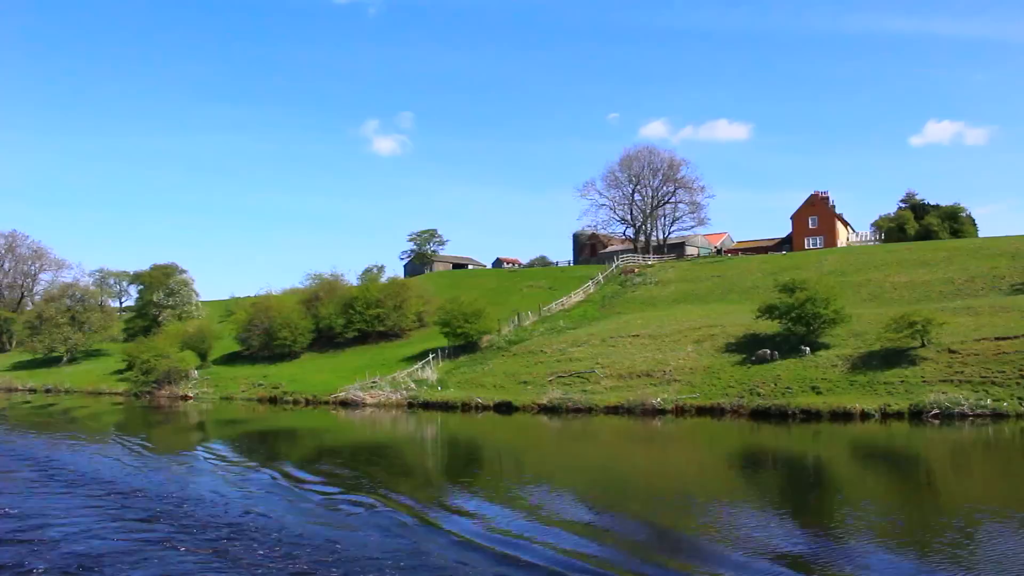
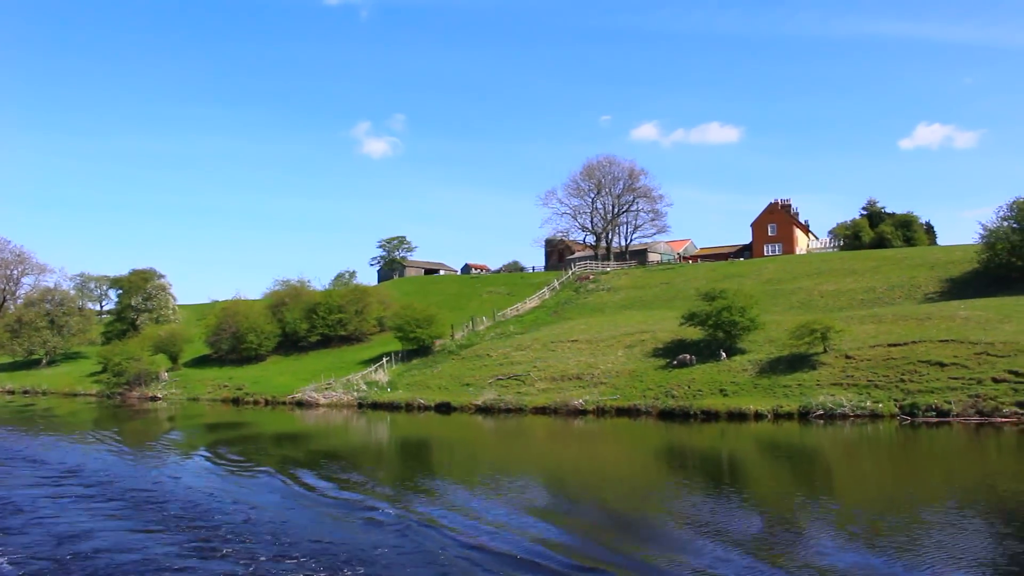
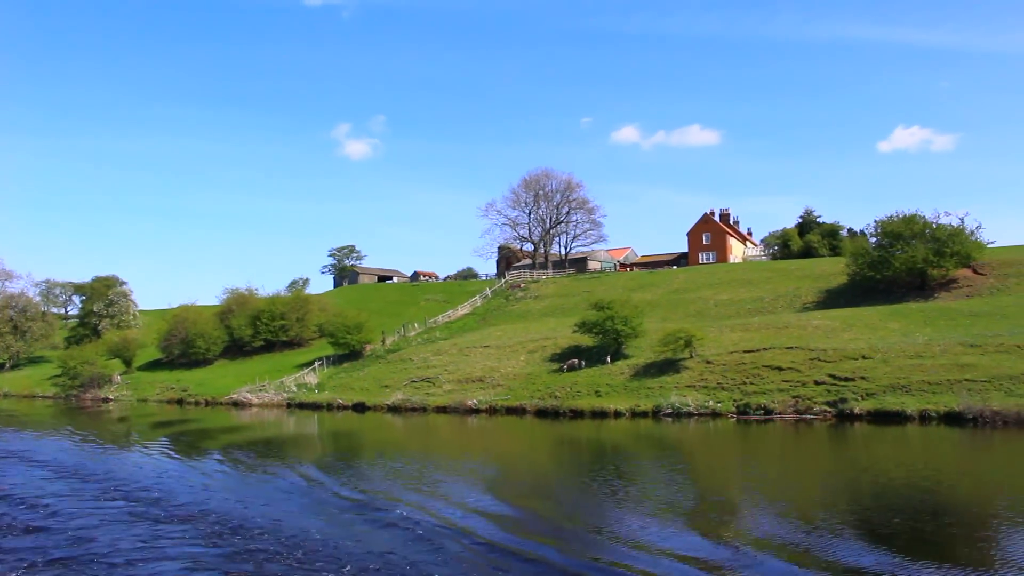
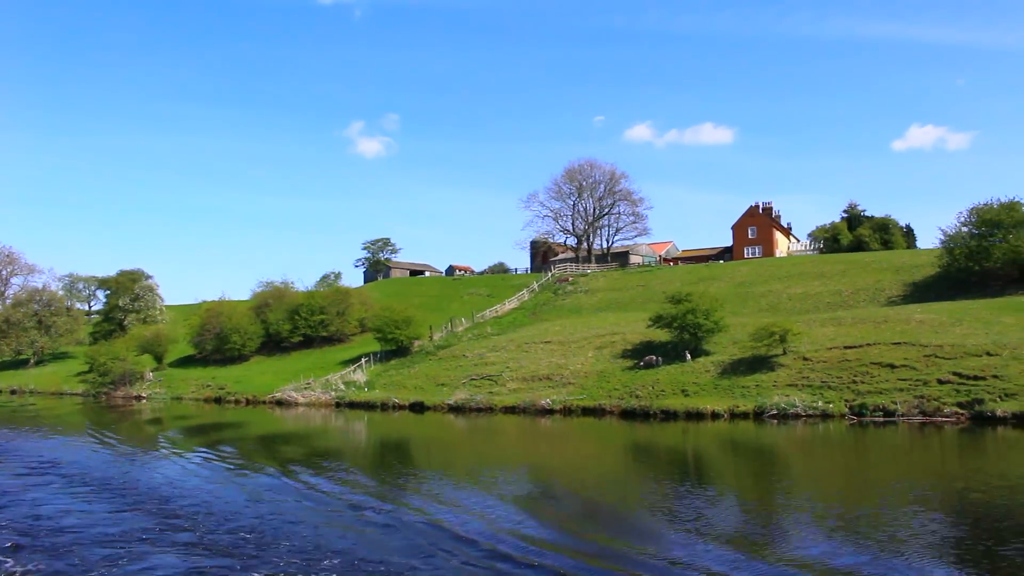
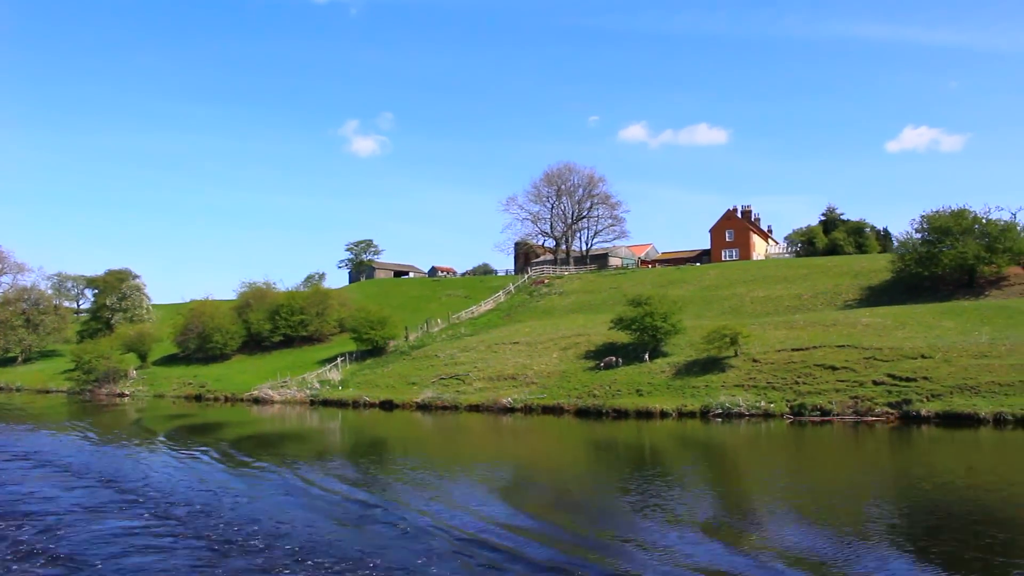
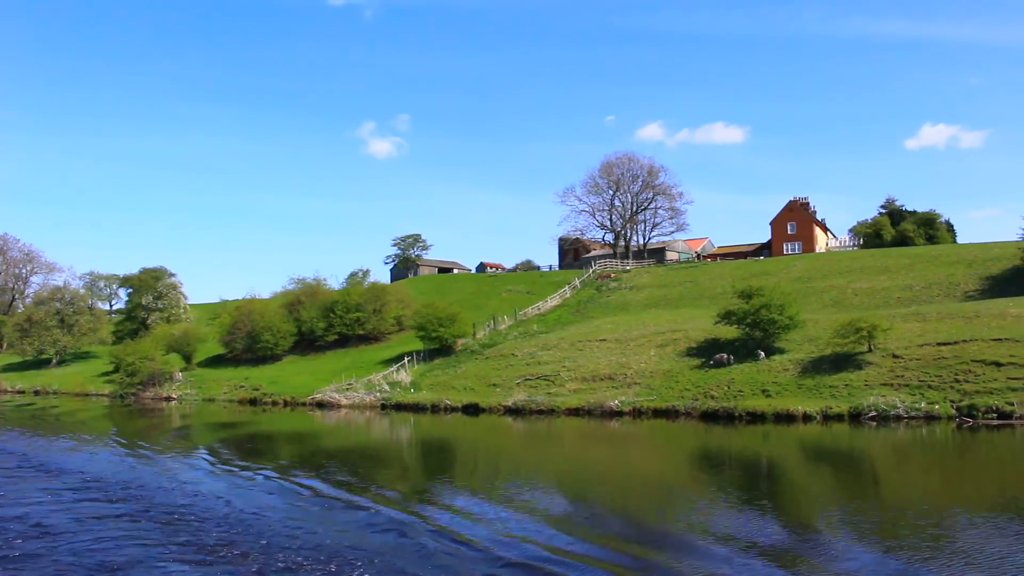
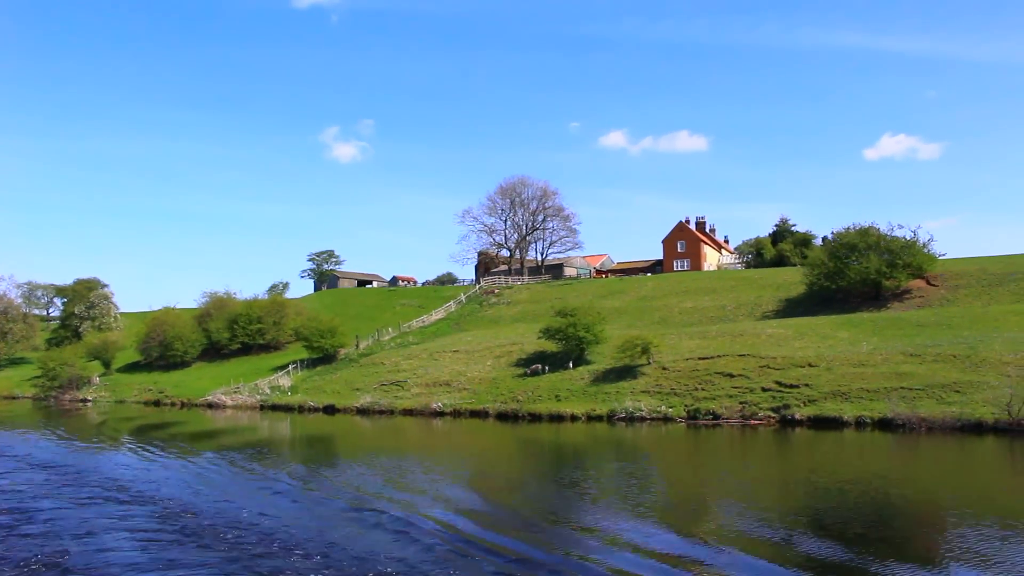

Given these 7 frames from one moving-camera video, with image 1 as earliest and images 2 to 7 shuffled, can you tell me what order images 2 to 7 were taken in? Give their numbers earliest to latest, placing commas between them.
6, 2, 4, 5, 3, 7
